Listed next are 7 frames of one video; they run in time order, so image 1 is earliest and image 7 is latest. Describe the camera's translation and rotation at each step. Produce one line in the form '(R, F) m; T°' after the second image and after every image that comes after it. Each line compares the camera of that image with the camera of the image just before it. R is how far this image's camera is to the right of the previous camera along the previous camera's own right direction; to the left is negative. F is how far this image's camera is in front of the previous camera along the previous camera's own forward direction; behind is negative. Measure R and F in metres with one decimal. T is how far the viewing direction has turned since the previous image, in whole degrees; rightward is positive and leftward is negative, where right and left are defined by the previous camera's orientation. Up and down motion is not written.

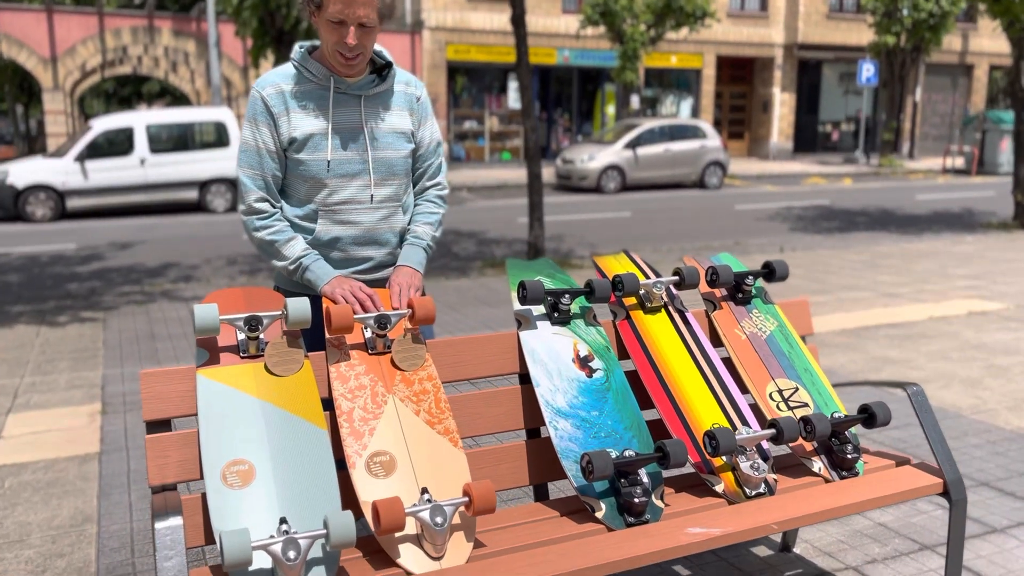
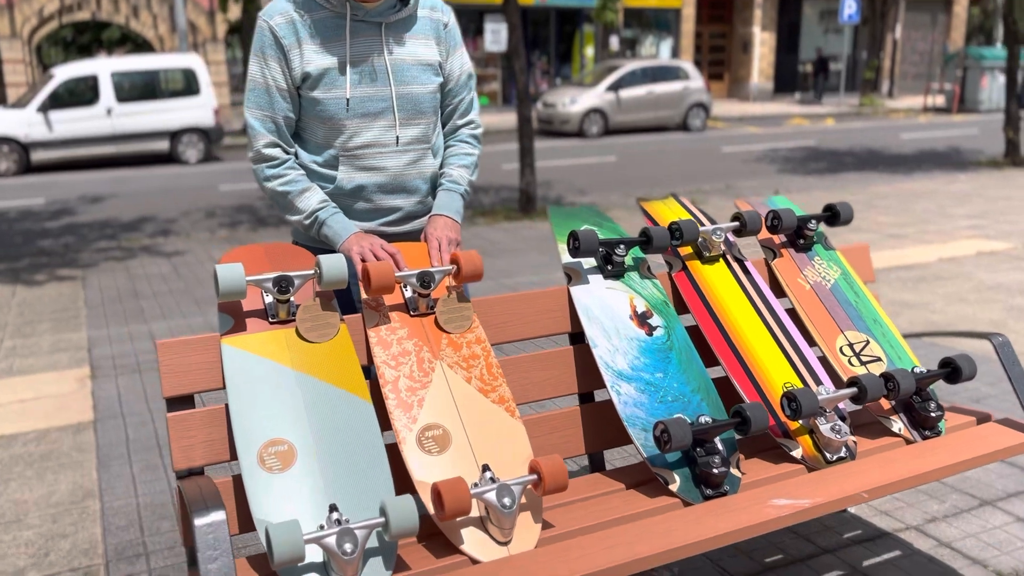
(-0.2, +0.3) m; +2°
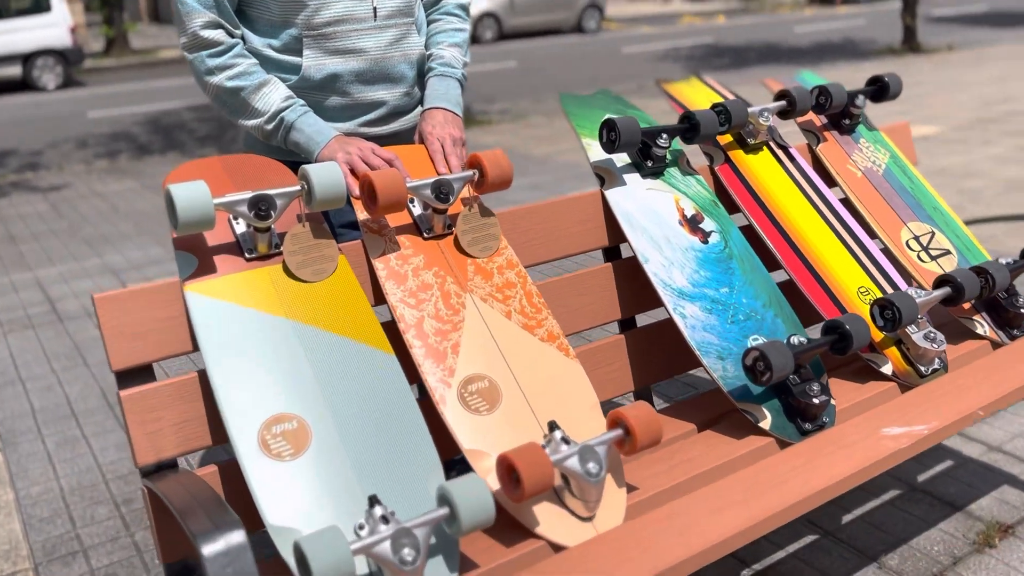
(-0.3, +0.5) m; +7°
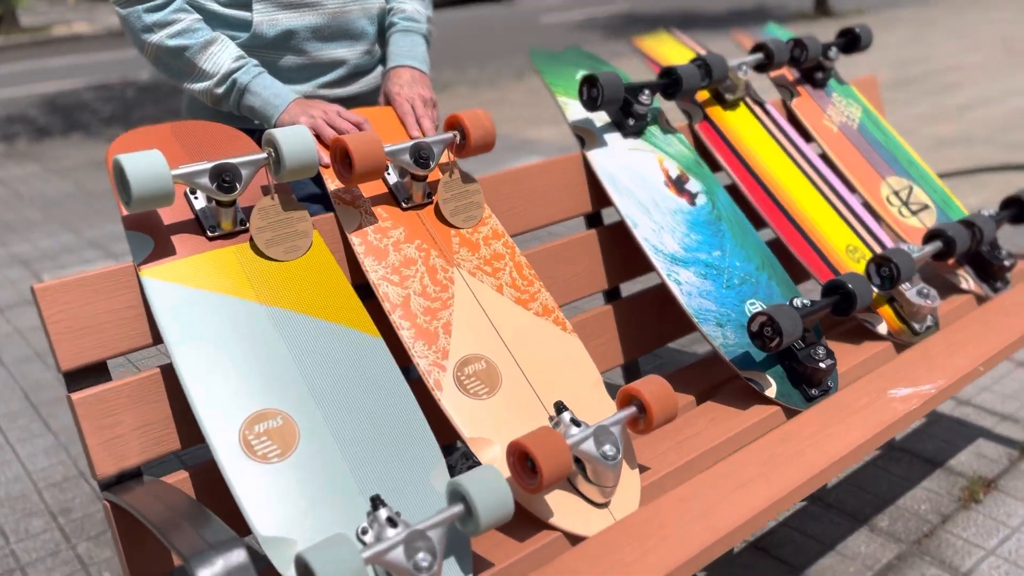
(-0.1, +0.2) m; +5°
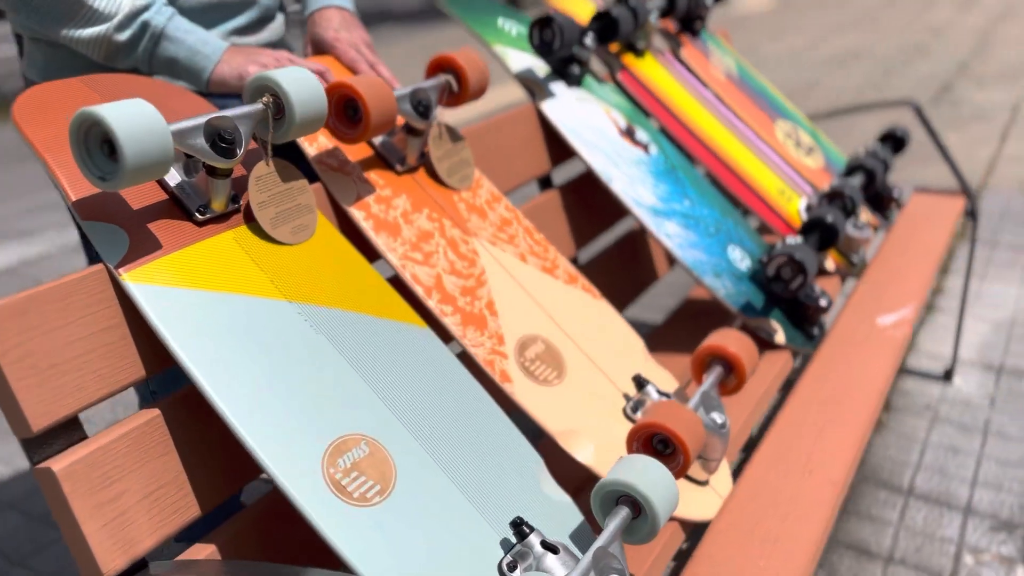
(-0.5, +0.4) m; +19°
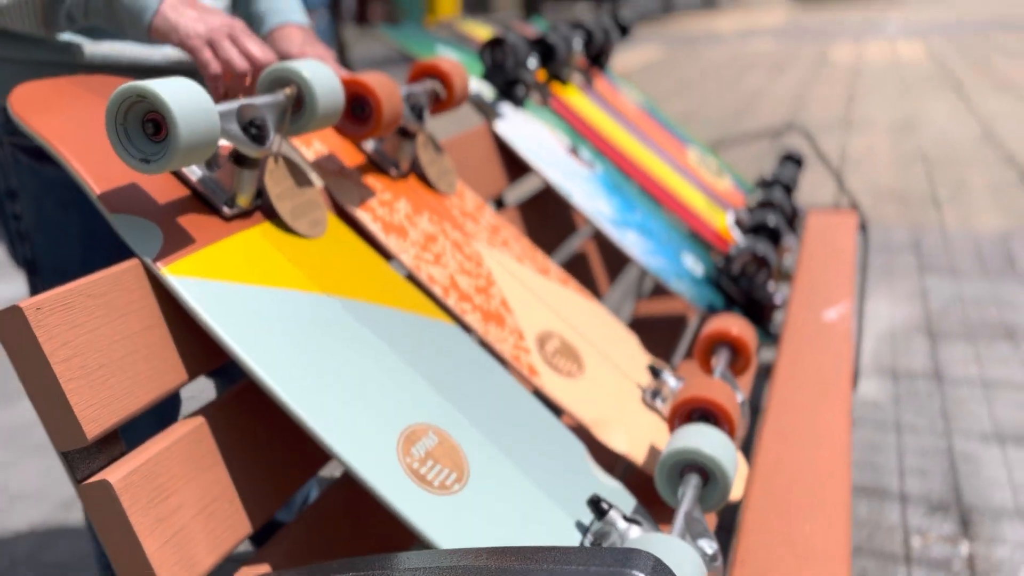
(-0.3, 0.0) m; +10°
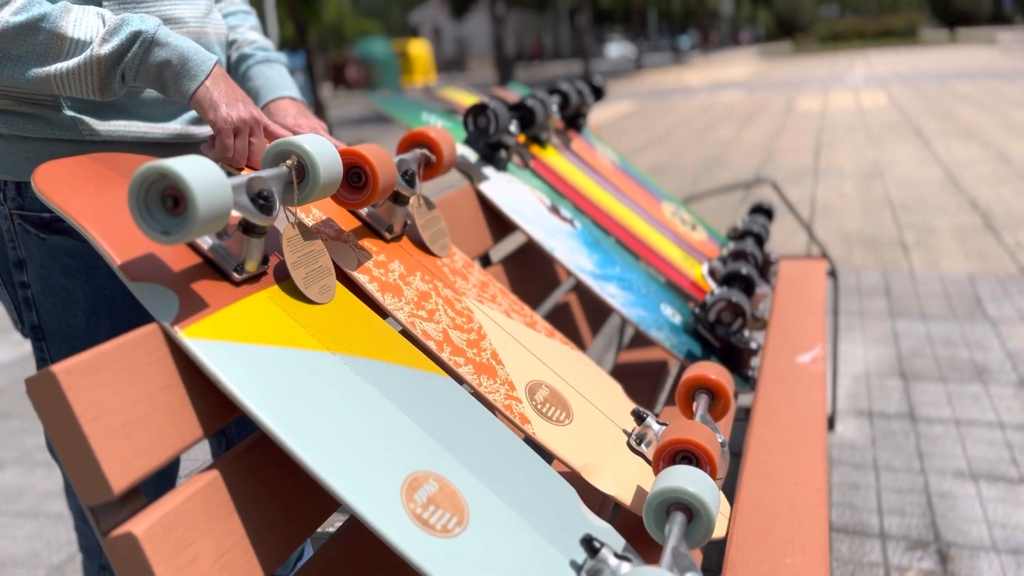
(0.0, -0.1) m; +1°
